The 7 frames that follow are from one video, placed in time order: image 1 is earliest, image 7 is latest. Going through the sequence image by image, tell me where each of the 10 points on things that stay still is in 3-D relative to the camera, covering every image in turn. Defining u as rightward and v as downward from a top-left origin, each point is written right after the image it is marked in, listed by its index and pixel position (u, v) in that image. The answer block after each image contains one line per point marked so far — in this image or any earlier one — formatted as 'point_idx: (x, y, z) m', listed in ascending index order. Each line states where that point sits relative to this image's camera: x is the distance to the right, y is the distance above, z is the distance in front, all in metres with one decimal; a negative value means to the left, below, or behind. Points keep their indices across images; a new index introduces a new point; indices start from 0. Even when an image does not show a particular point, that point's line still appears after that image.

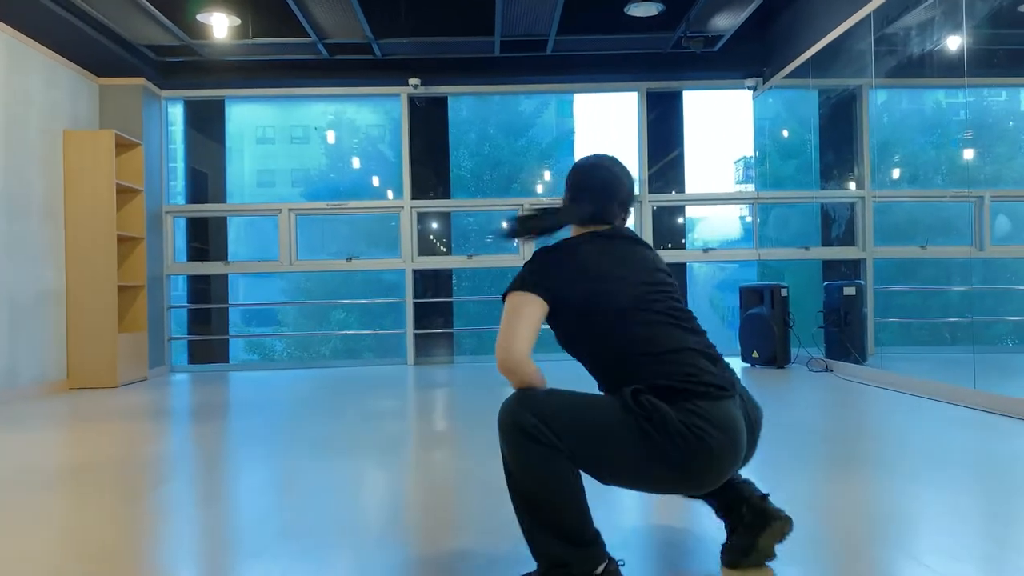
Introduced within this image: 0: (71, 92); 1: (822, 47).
0: (-3.3, +1.5, +6.1) m
1: (+2.3, +1.8, +6.0) m
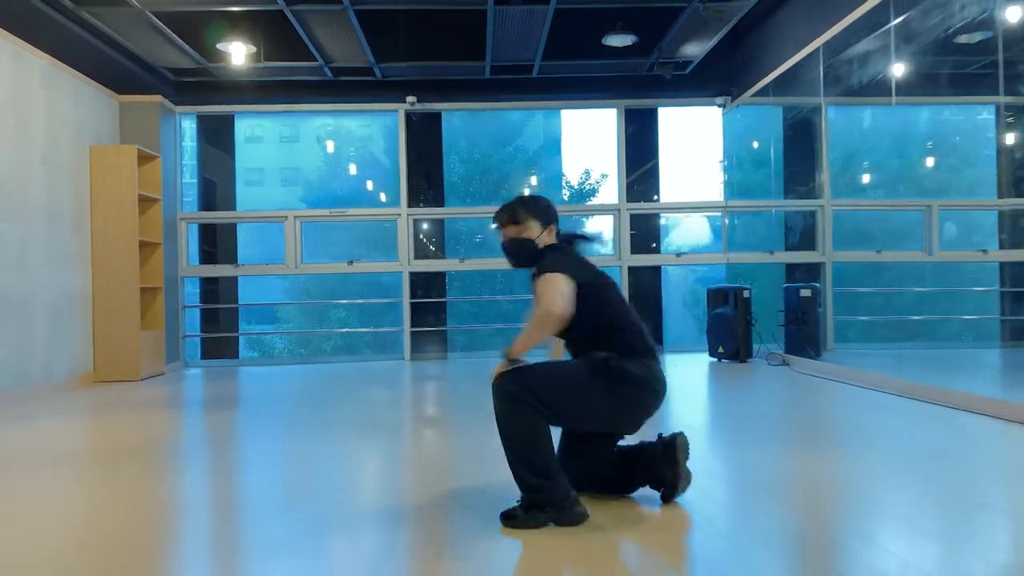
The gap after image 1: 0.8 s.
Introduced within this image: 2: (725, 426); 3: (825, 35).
0: (-3.4, +1.5, +6.6) m
1: (+2.2, +1.8, +6.6) m
2: (+1.3, -0.8, +4.6) m
3: (+2.3, +1.8, +5.8) m
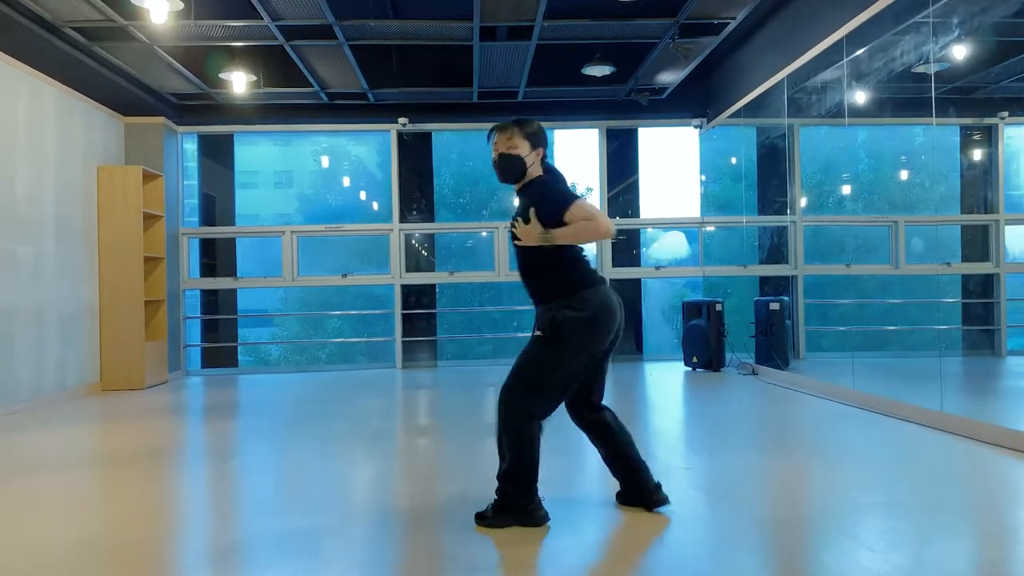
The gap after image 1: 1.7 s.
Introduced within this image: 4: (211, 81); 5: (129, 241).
0: (-3.5, +1.4, +6.9) m
1: (+2.1, +1.7, +7.0) m
2: (+1.2, -0.9, +5.0) m
3: (+2.1, +1.7, +6.2) m
4: (-2.3, +1.6, +6.3) m
5: (-3.2, +0.4, +6.8) m
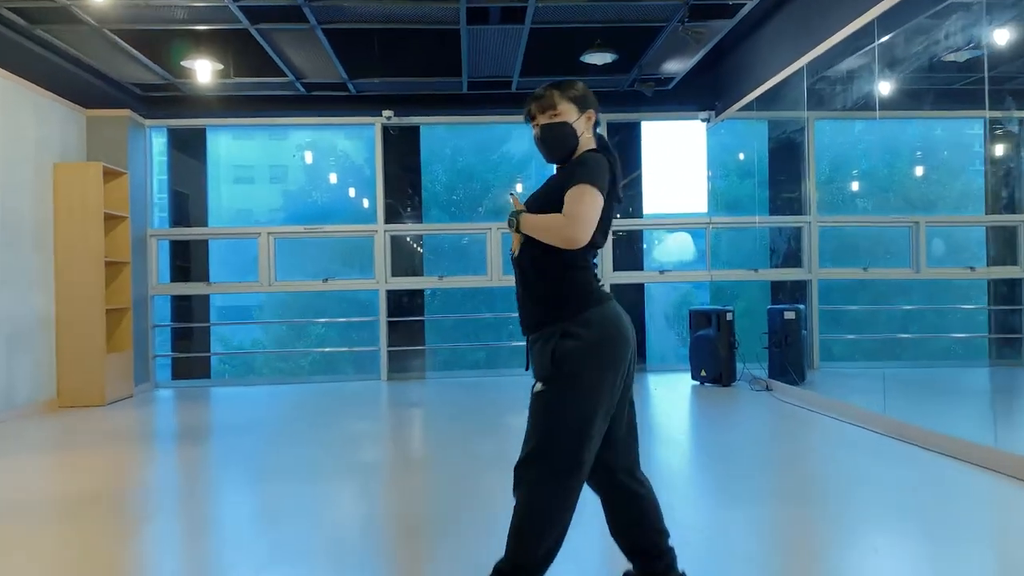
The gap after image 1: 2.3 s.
0: (-3.6, +1.3, +6.4) m
1: (+2.0, +1.6, +6.5) m
2: (+1.1, -1.0, +4.4) m
3: (+2.1, +1.6, +5.6) m
4: (-2.4, +1.6, +5.7) m
5: (-3.3, +0.3, +6.2) m
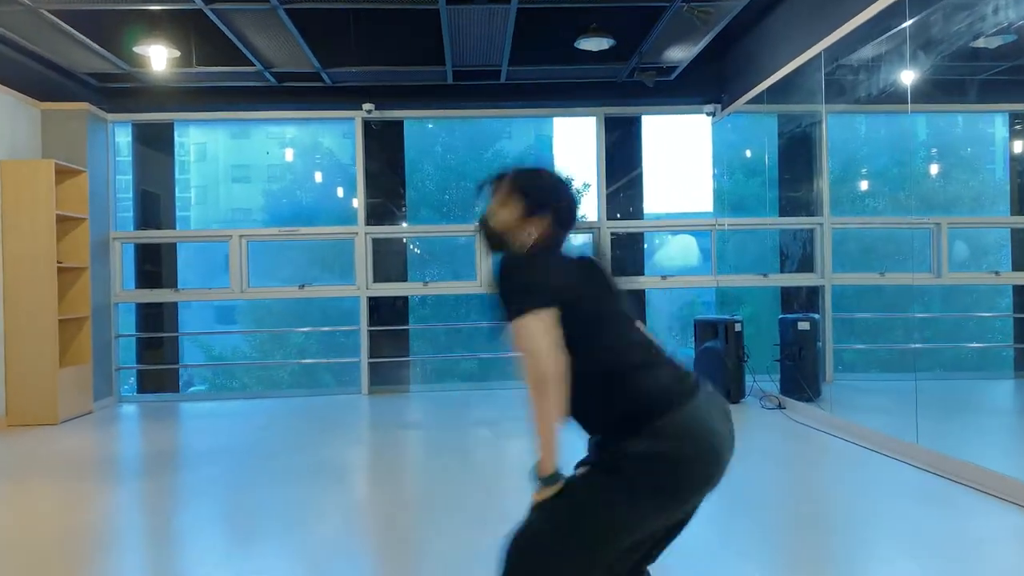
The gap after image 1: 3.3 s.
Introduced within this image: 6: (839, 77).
0: (-3.7, +1.2, +5.9) m
1: (+1.9, +1.5, +6.0) m
2: (+1.0, -1.0, +3.9) m
3: (+2.0, +1.6, +5.1) m
4: (-2.5, +1.5, +5.2) m
5: (-3.4, +0.3, +5.7) m
6: (+2.2, +1.4, +5.4) m
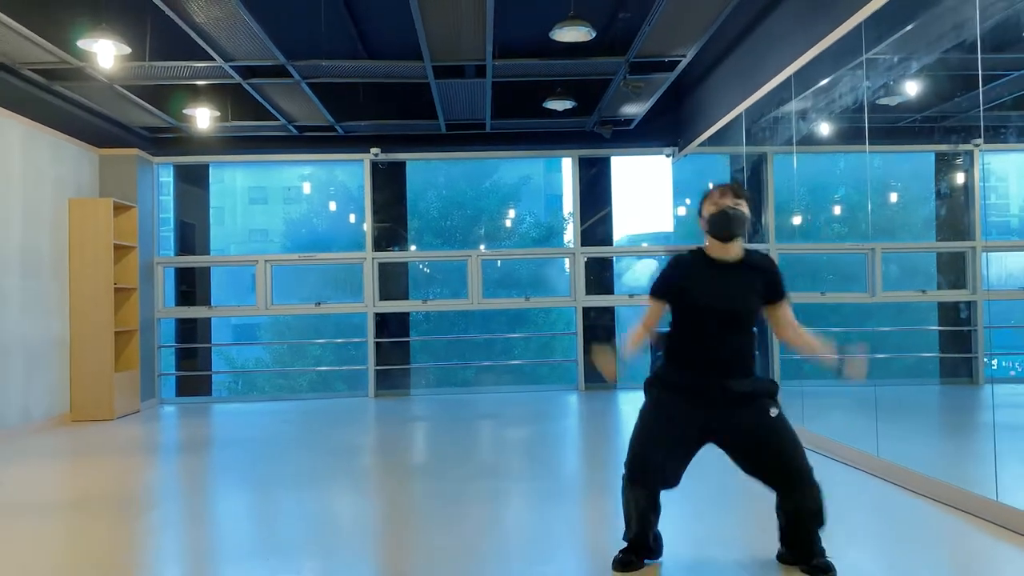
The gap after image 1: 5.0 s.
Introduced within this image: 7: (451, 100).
0: (-3.8, +1.1, +7.0) m
1: (+1.8, +1.4, +7.0) m
2: (+0.9, -1.1, +4.9) m
3: (+1.8, +1.5, +6.2) m
4: (-2.6, +1.4, +6.4) m
5: (-3.5, +0.1, +6.8) m
6: (+2.0, +1.3, +6.4) m
7: (-0.5, +1.4, +6.1) m
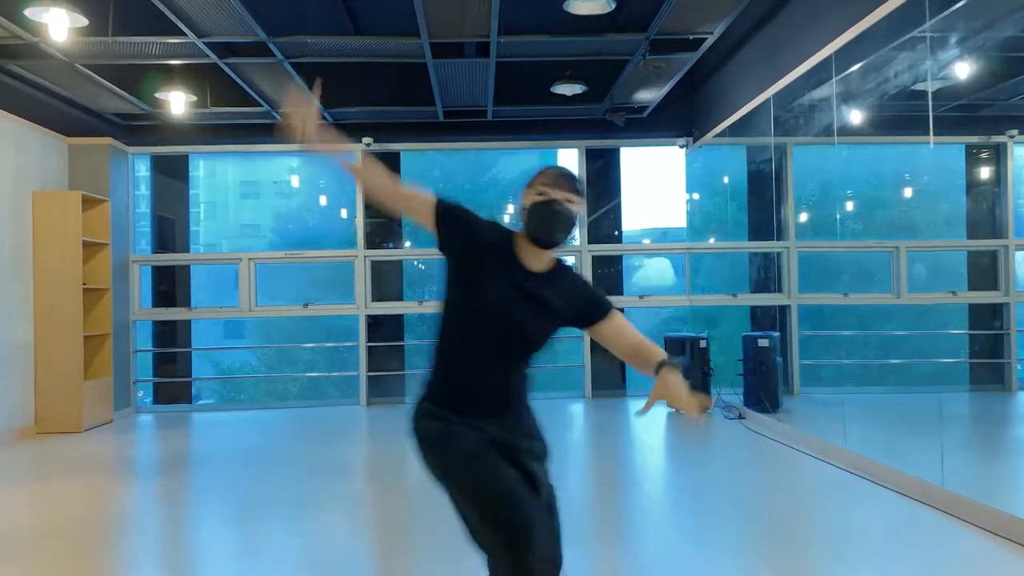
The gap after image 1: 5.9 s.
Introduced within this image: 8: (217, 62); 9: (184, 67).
0: (-3.8, +1.1, +6.5) m
1: (+1.8, +1.4, +6.5) m
2: (+0.9, -1.2, +4.4) m
3: (+1.9, +1.4, +5.6) m
4: (-2.6, +1.4, +5.8) m
5: (-3.5, +0.1, +6.3) m
6: (+2.0, +1.3, +5.9) m
7: (-0.4, +1.4, +5.6) m
8: (-1.8, +1.4, +5.0) m
9: (-2.1, +1.4, +5.1) m
